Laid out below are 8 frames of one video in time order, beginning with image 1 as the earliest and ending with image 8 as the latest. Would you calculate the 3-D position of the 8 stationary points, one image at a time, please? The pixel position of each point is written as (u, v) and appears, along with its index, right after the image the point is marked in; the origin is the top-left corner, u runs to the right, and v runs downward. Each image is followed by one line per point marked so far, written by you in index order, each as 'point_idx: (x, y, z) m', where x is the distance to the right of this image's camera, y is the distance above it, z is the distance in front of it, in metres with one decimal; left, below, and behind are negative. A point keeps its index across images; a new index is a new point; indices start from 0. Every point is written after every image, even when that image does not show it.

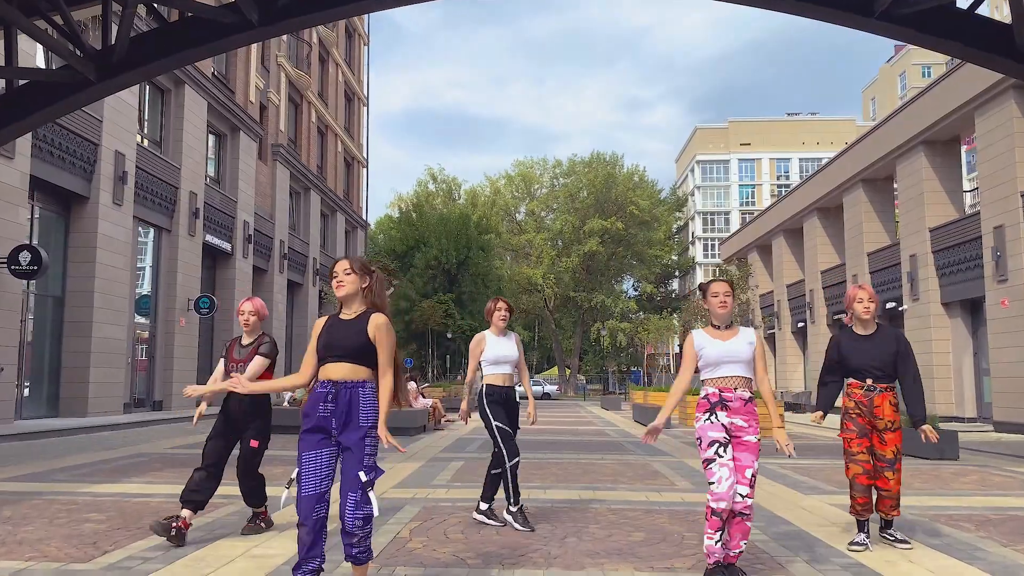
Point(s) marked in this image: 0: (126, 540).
0: (-2.5, -1.7, +5.6) m
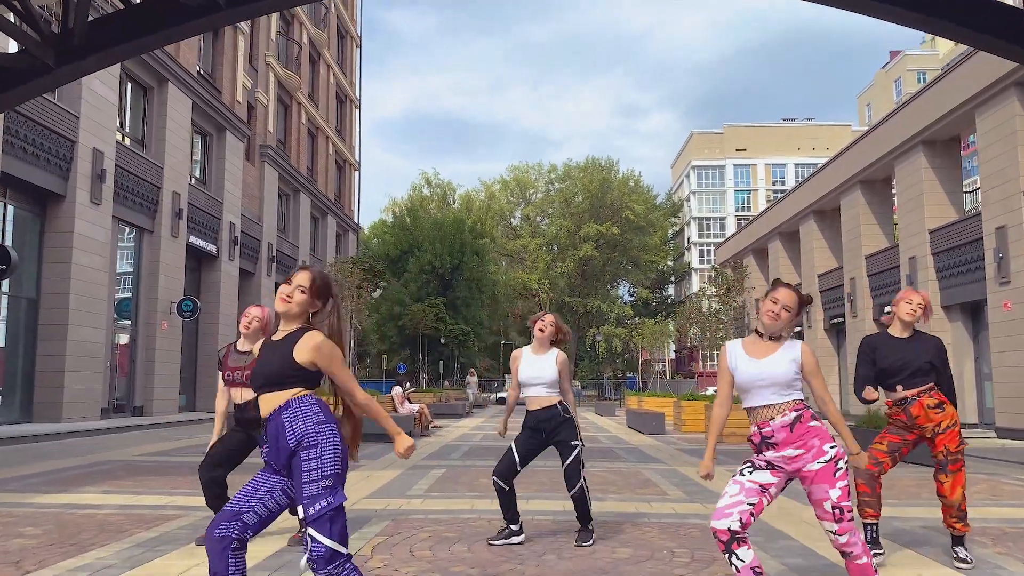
0: (-2.7, -1.6, +5.0) m
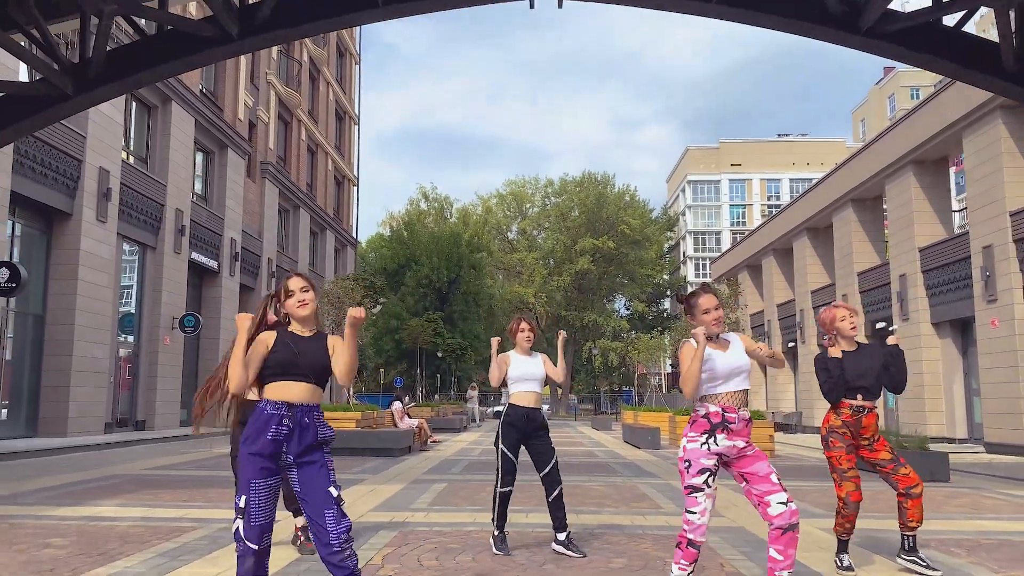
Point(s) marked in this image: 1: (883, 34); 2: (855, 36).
0: (-2.7, -1.8, +5.4) m
1: (+4.1, +2.8, +9.2) m
2: (+3.8, +2.8, +9.2) m
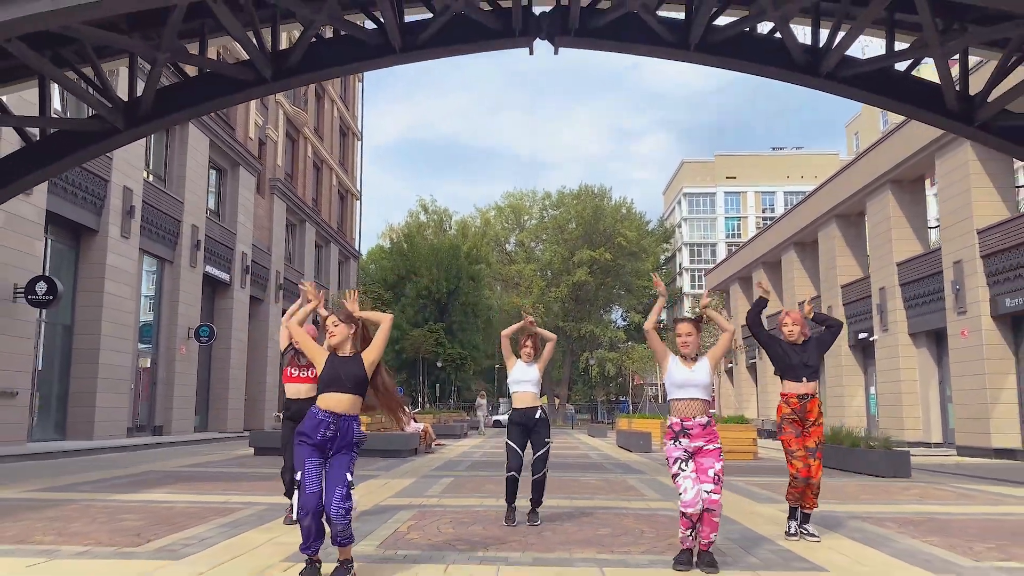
0: (-2.7, -1.9, +6.5) m
1: (+4.1, +2.6, +10.5) m
2: (+3.8, +2.6, +10.5) m
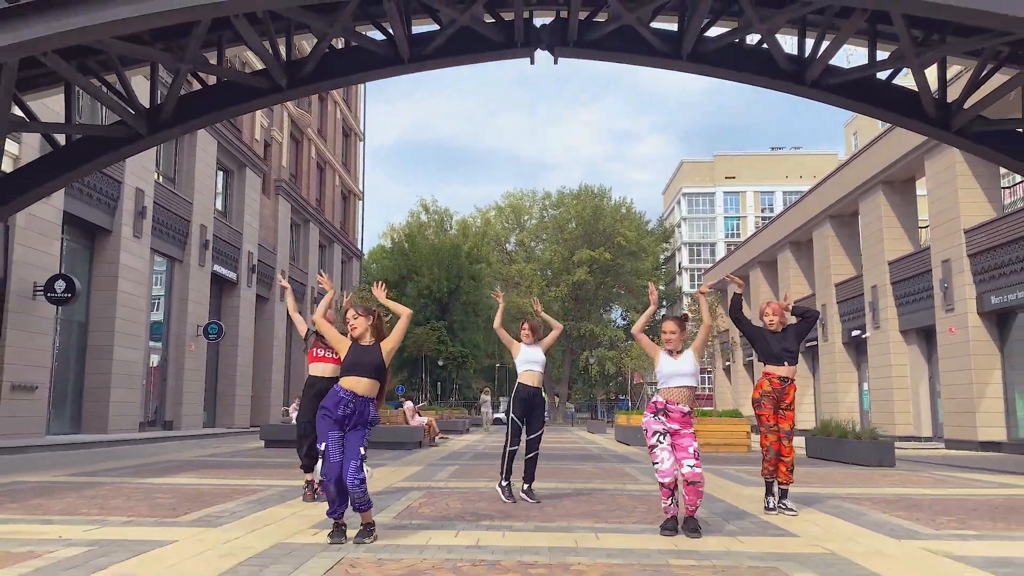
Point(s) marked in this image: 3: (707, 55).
0: (-2.6, -1.9, +7.1) m
1: (+4.1, +2.7, +11.1) m
2: (+3.8, +2.6, +11.1) m
3: (+2.6, +3.1, +11.3) m
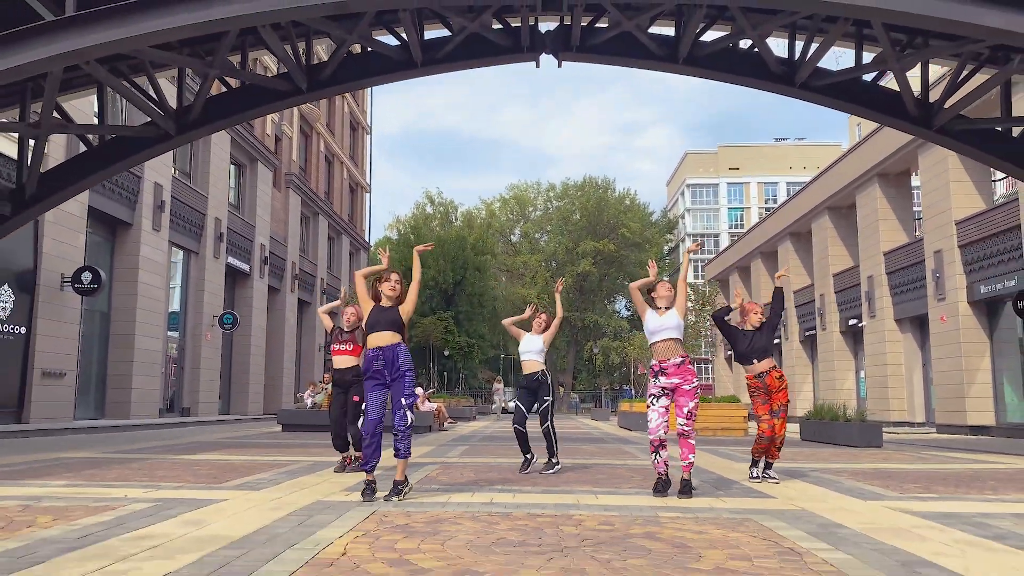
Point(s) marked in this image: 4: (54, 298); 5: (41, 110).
0: (-2.6, -1.8, +7.9) m
1: (+4.2, +2.8, +11.7) m
2: (+3.9, +2.8, +11.7) m
3: (+2.7, +3.3, +11.9) m
4: (-9.2, -0.2, +16.9) m
5: (-6.1, +2.3, +10.8) m
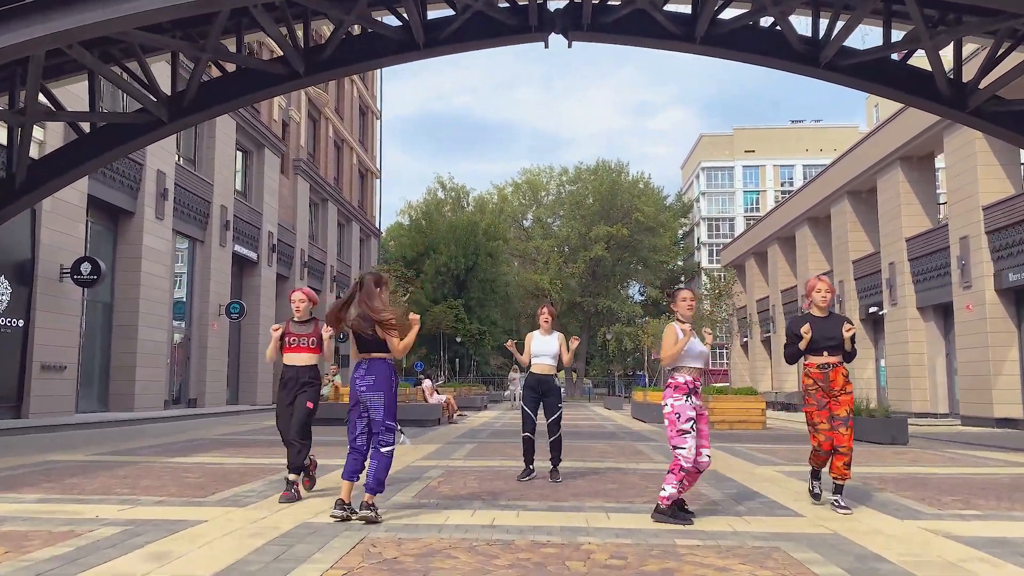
0: (-2.5, -1.7, +7.4) m
1: (+4.3, +2.9, +11.1) m
2: (+4.0, +2.9, +11.1) m
3: (+2.8, +3.4, +11.3) m
4: (-9.0, 0.0, +16.5) m
5: (-6.0, +2.4, +10.3) m
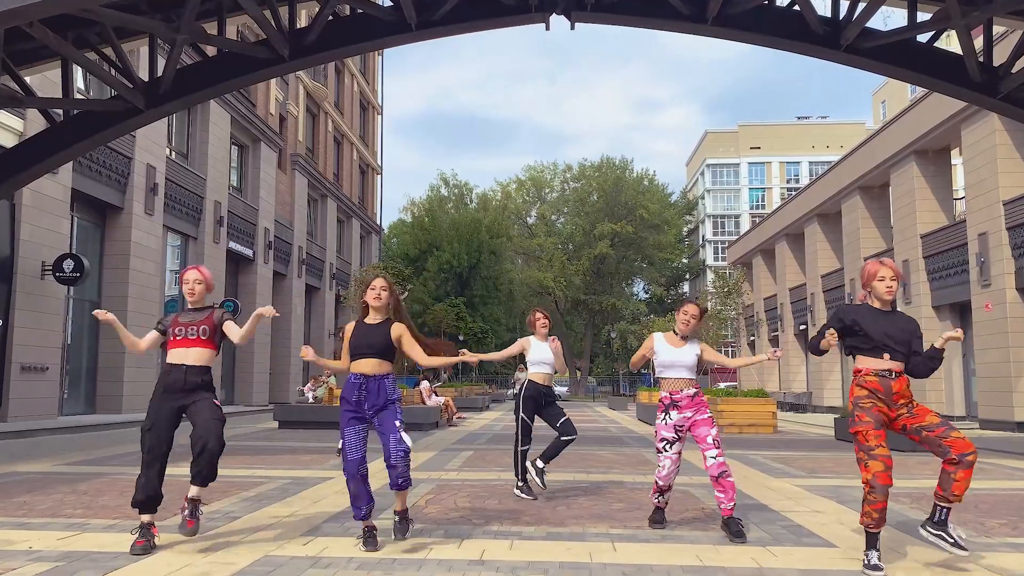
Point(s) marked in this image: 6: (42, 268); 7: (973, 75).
0: (-2.6, -1.7, +6.7) m
1: (+4.3, +2.9, +10.3) m
2: (+4.0, +2.9, +10.3) m
3: (+2.8, +3.4, +10.6) m
4: (-9.0, 0.0, +15.8) m
5: (-6.0, +2.4, +9.6) m
6: (-9.0, +0.4, +16.1) m
7: (+5.6, +2.6, +10.2) m
